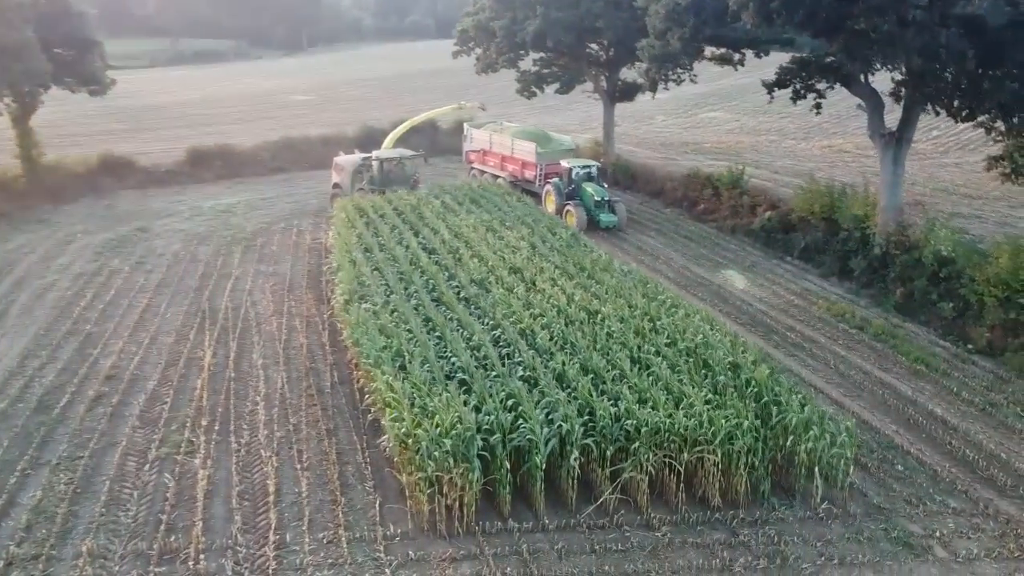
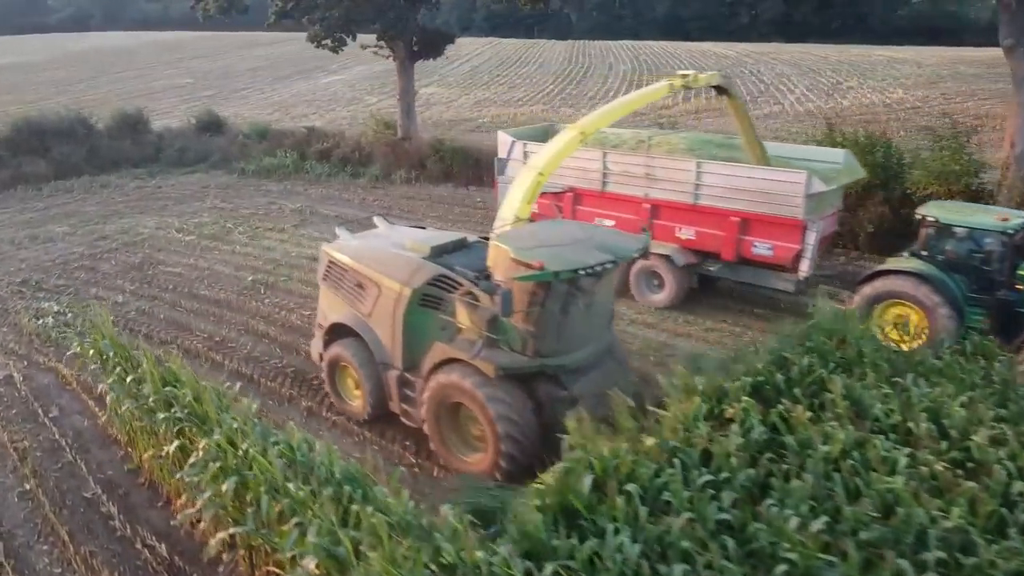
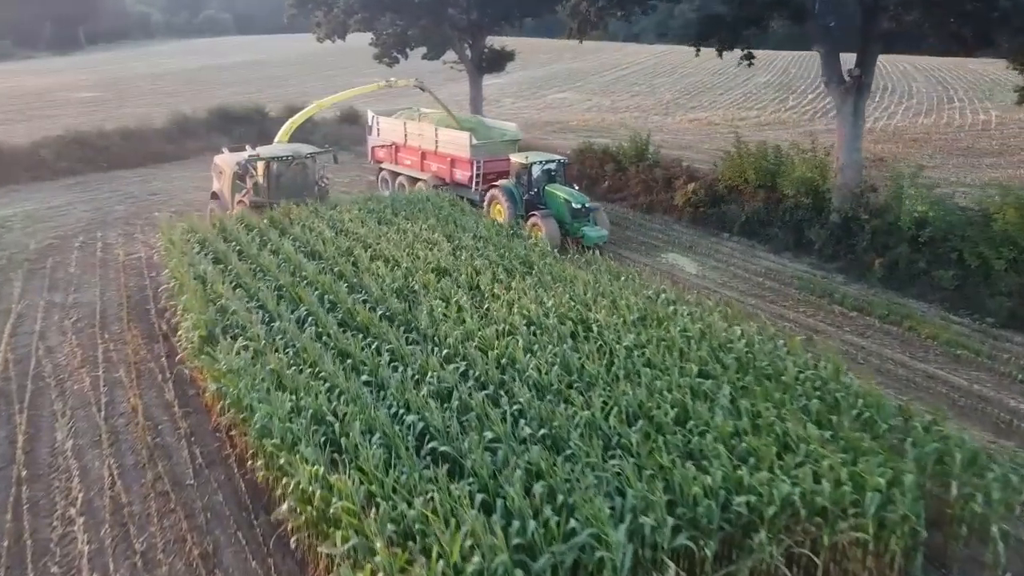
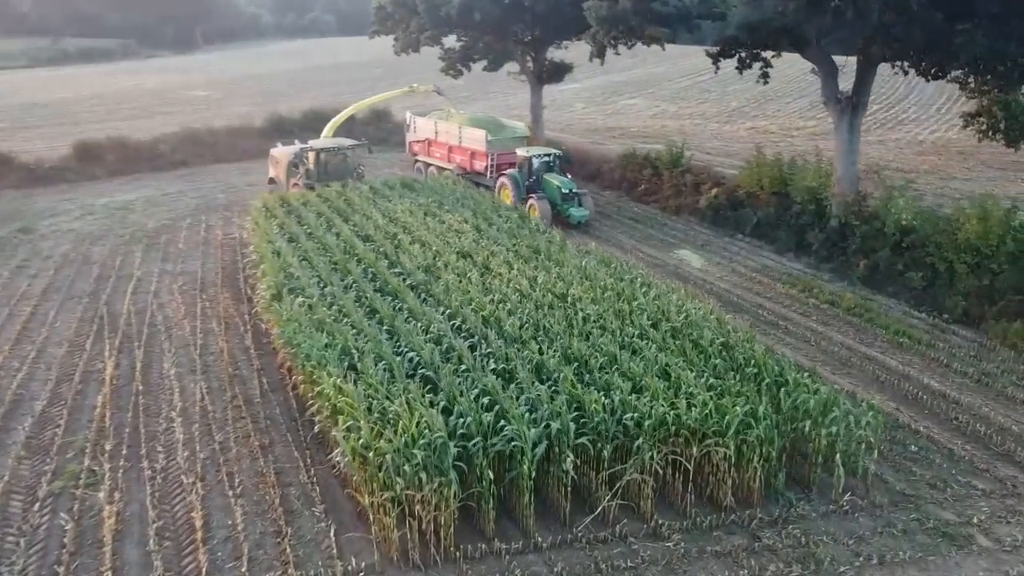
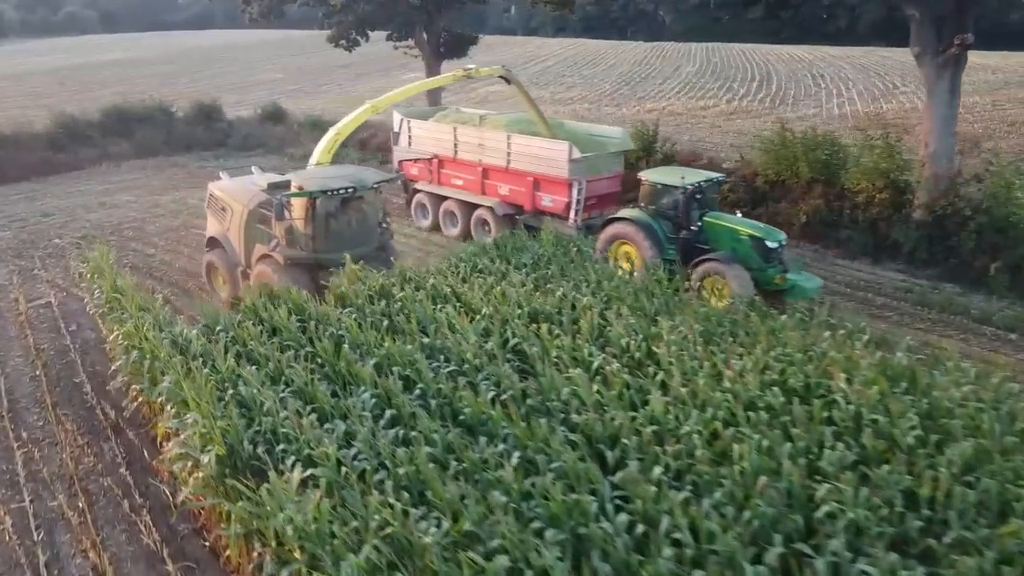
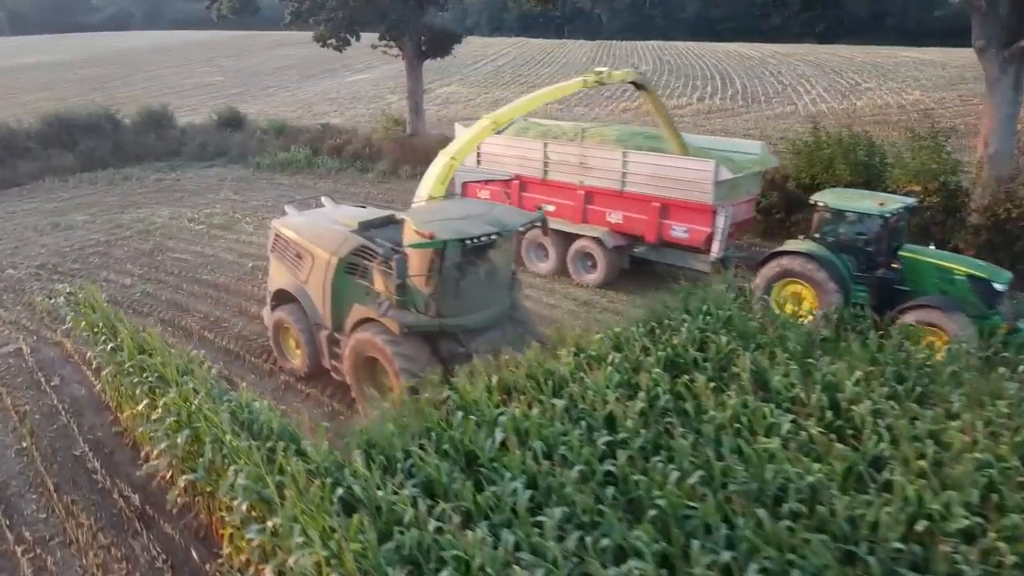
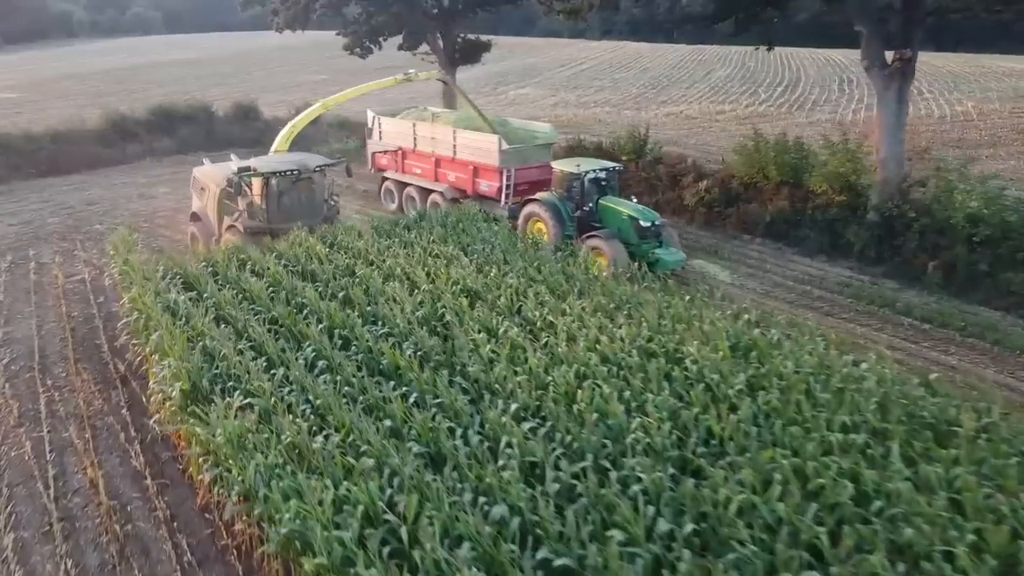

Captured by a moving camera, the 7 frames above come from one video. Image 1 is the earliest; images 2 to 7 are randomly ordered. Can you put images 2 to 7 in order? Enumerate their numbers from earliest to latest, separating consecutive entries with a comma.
4, 3, 7, 5, 6, 2
